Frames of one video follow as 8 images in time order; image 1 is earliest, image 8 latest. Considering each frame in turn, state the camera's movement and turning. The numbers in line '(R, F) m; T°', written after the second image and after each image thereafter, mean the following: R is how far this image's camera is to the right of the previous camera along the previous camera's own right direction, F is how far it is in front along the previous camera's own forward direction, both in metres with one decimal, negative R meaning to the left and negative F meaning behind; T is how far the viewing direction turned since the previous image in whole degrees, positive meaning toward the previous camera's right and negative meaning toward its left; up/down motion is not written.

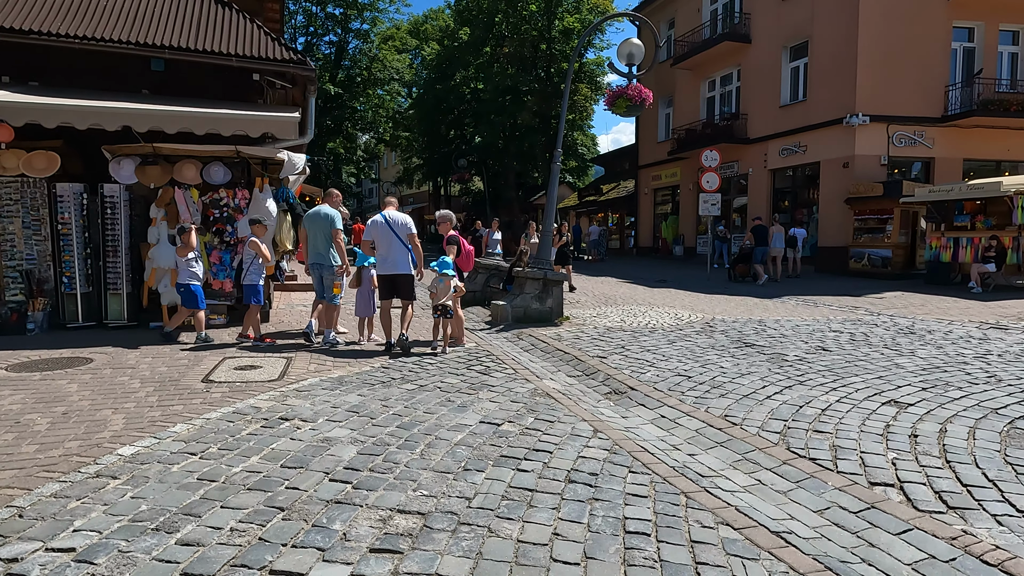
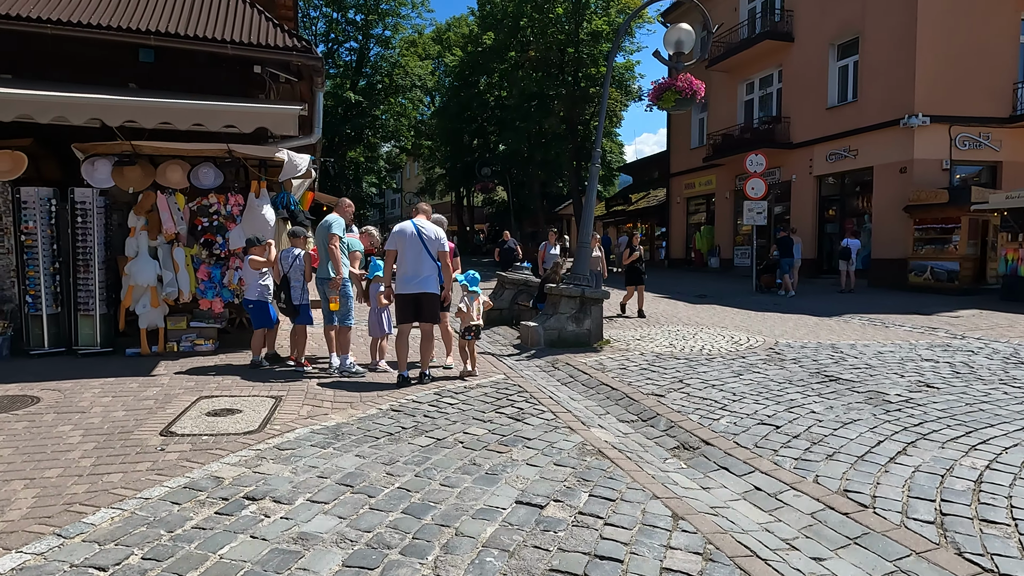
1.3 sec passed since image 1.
(-0.1, +1.3) m; -2°
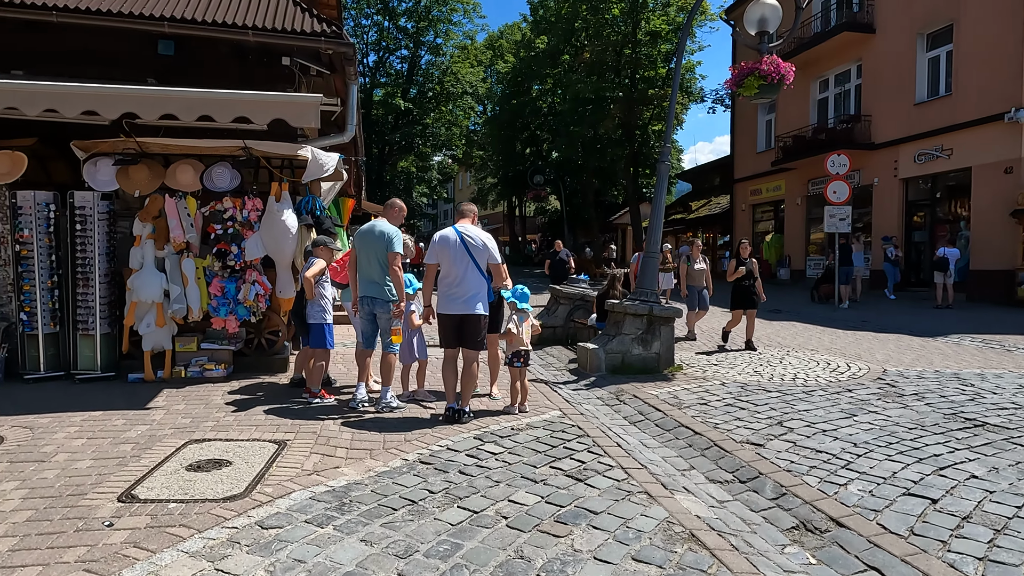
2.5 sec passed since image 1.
(0.0, +1.2) m; -5°
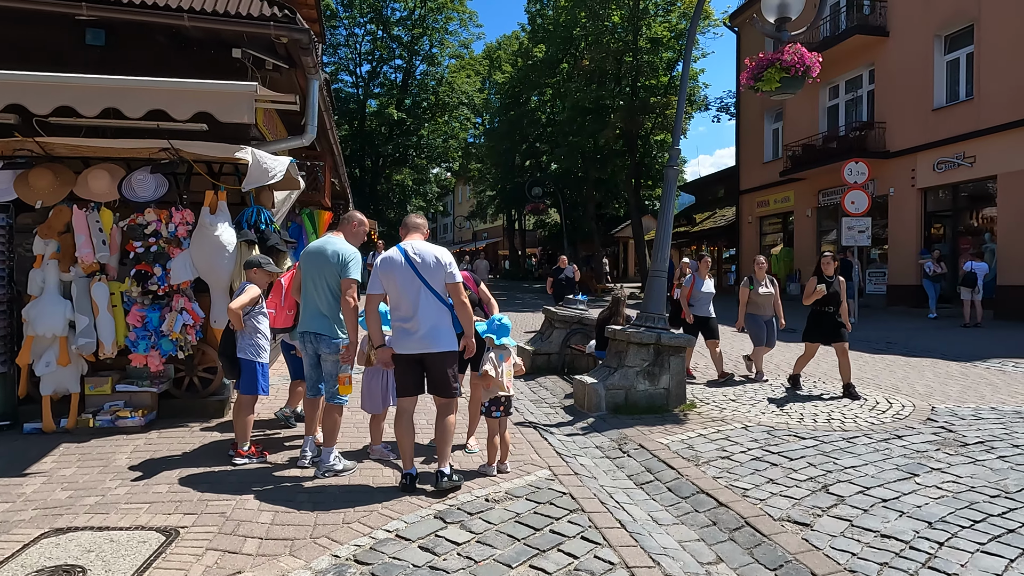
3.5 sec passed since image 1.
(+0.2, +1.1) m; 0°
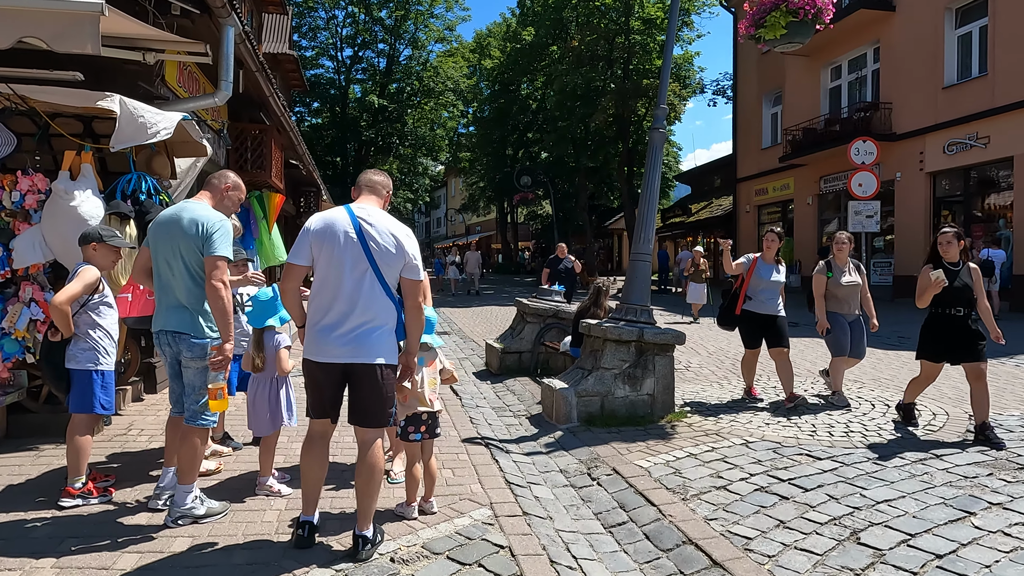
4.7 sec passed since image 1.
(+0.4, +1.2) m; 0°
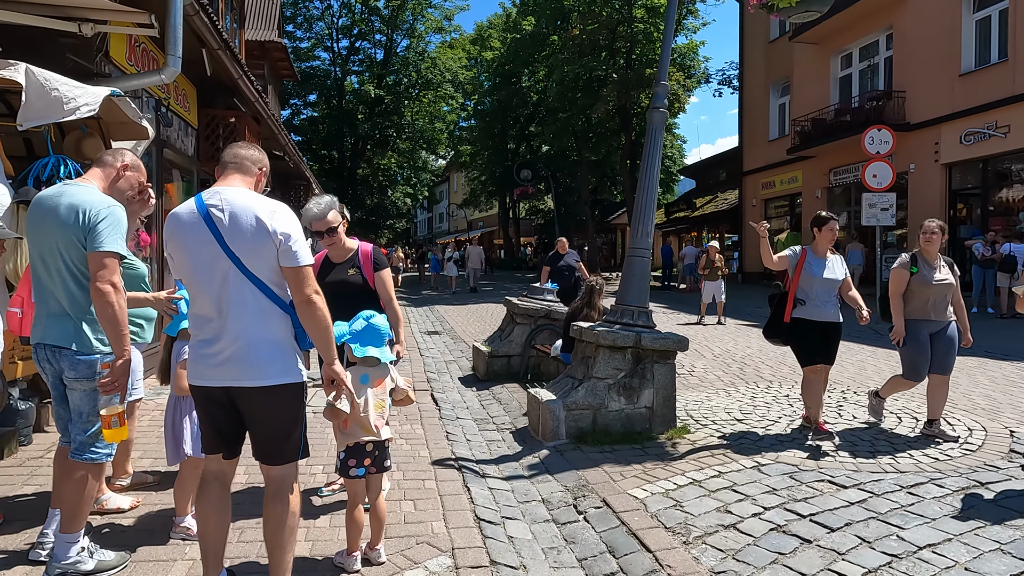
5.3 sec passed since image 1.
(+0.2, +0.6) m; 0°
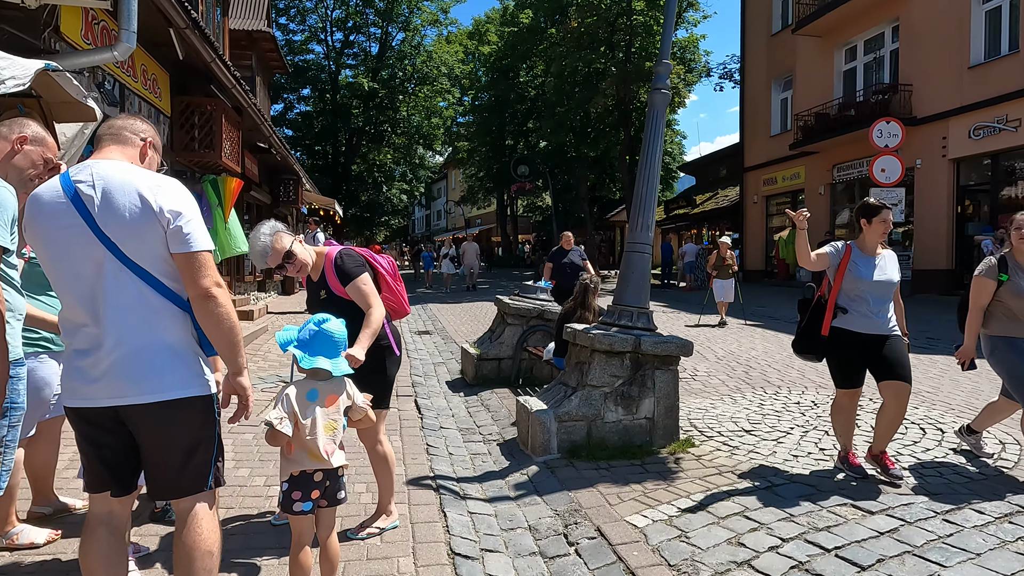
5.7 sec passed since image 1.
(+0.1, +0.5) m; 0°
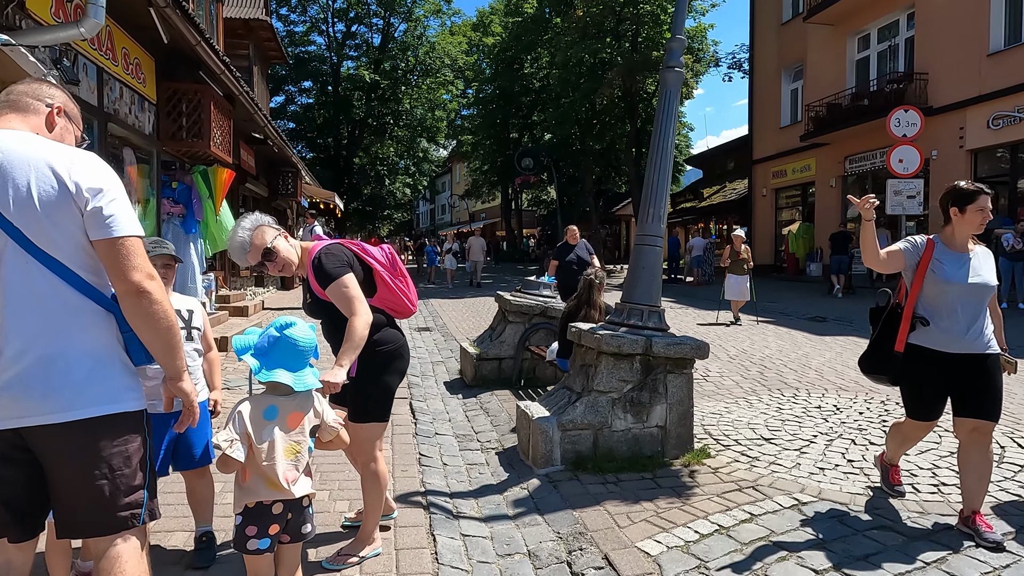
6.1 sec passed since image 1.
(0.0, +0.4) m; 0°
